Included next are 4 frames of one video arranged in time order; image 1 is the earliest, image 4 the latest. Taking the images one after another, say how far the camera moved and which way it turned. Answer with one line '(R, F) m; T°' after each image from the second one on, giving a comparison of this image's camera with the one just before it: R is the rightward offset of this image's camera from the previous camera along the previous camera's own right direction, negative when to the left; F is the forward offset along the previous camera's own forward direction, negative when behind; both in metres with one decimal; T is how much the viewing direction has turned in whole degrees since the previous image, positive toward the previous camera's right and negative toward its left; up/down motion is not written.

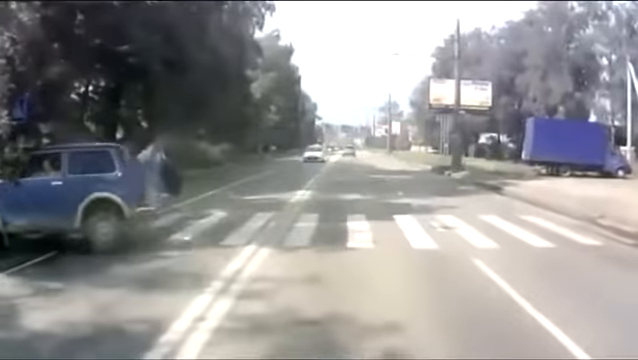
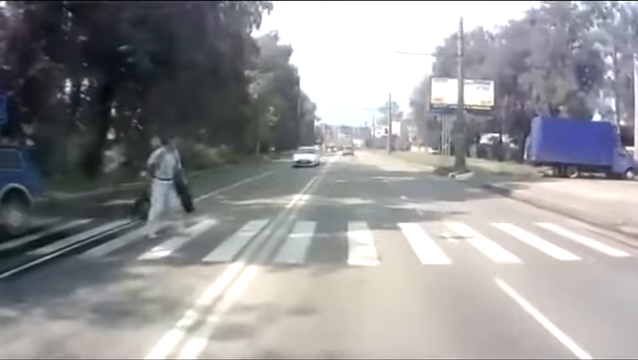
(0.0, +1.4) m; 0°
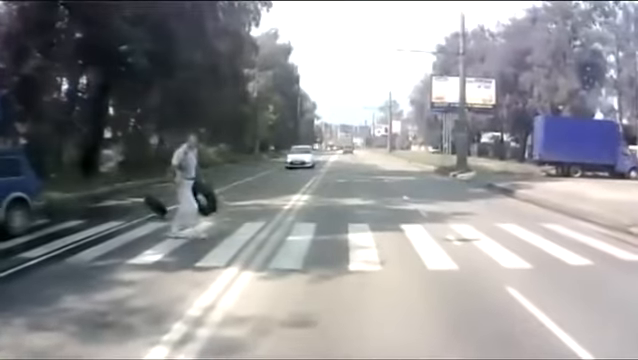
(0.0, +0.5) m; 0°
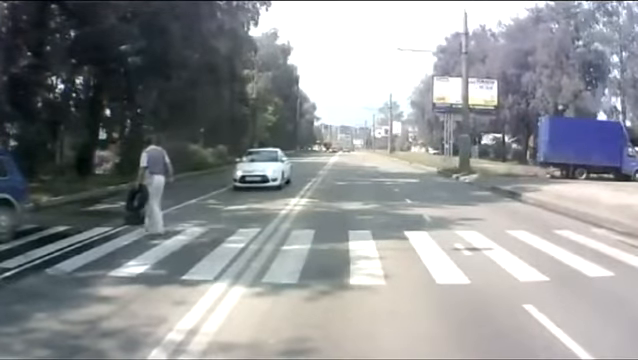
(0.0, +0.8) m; 0°
